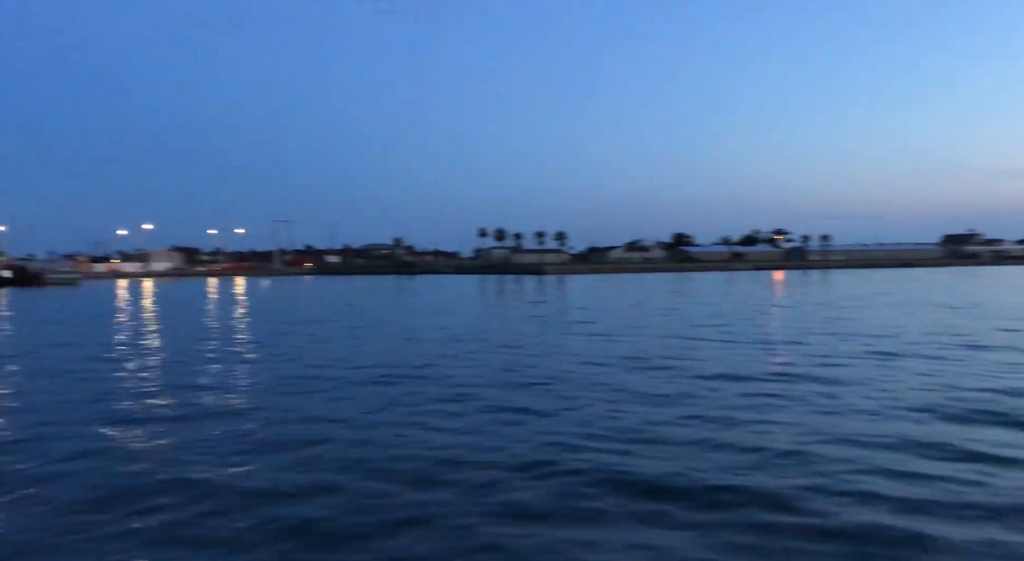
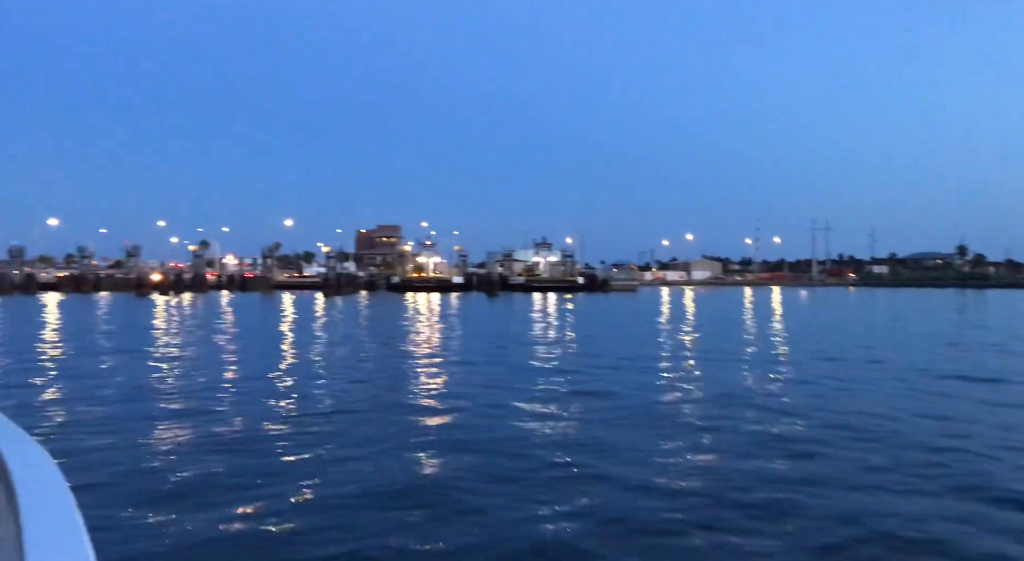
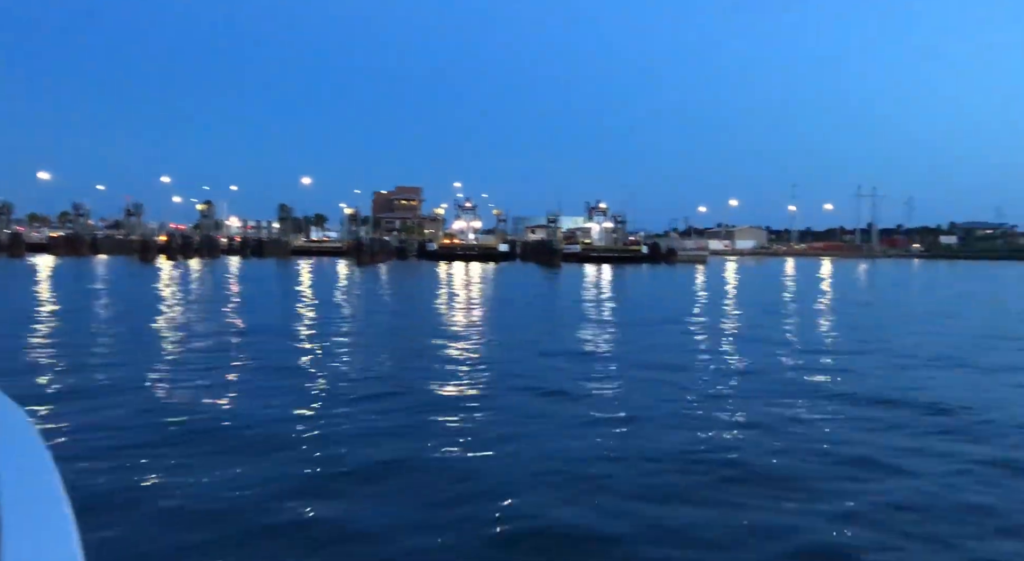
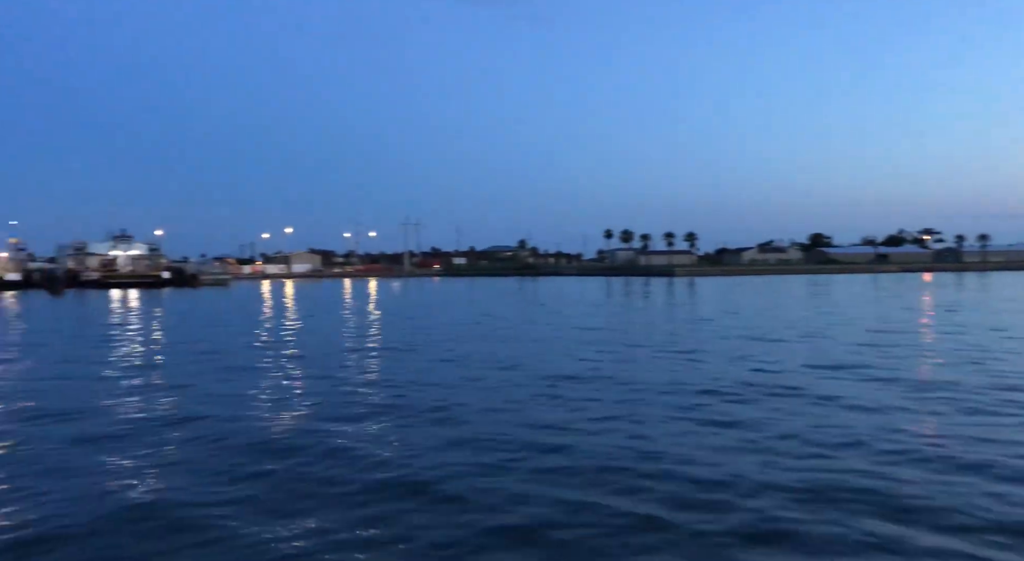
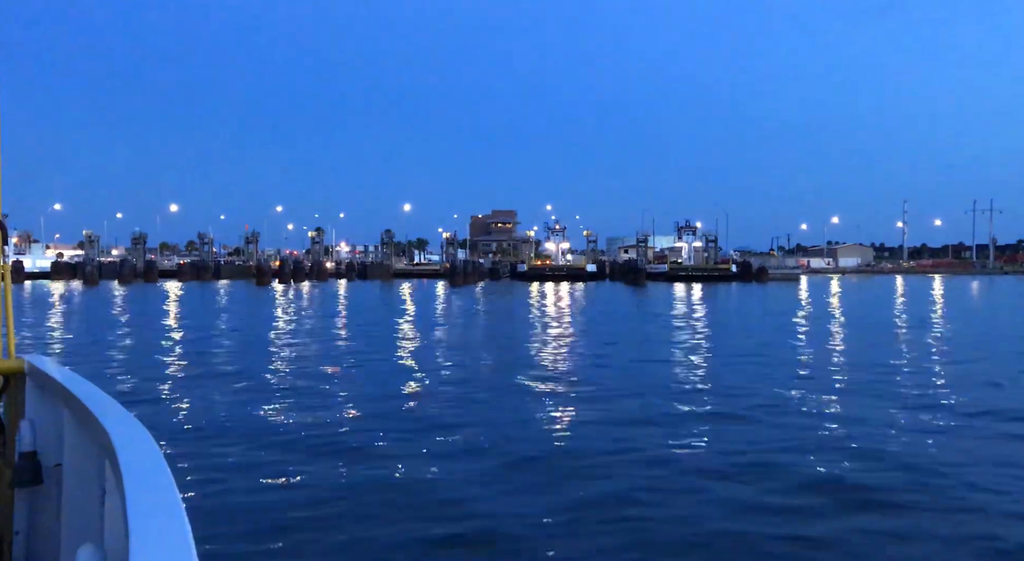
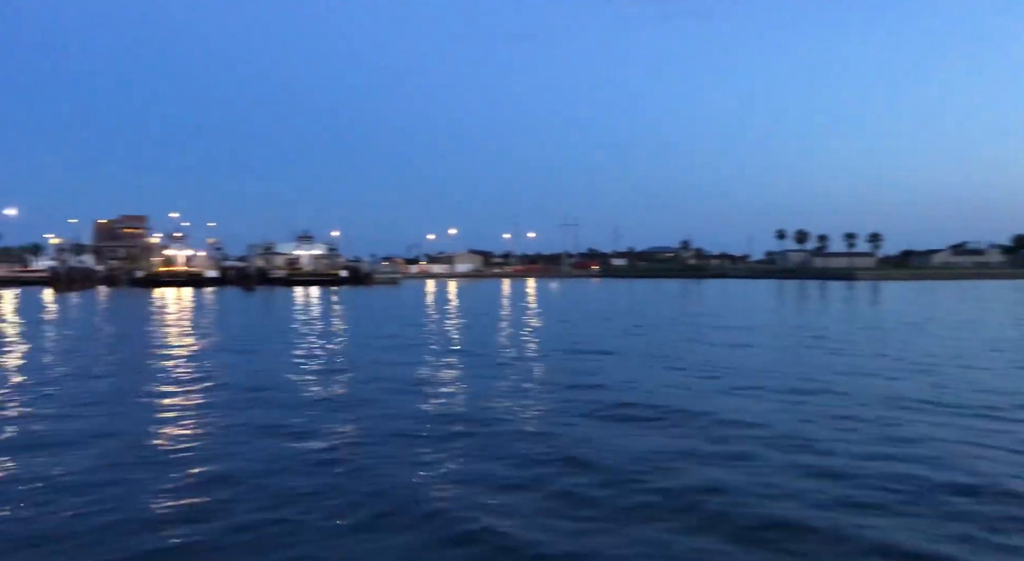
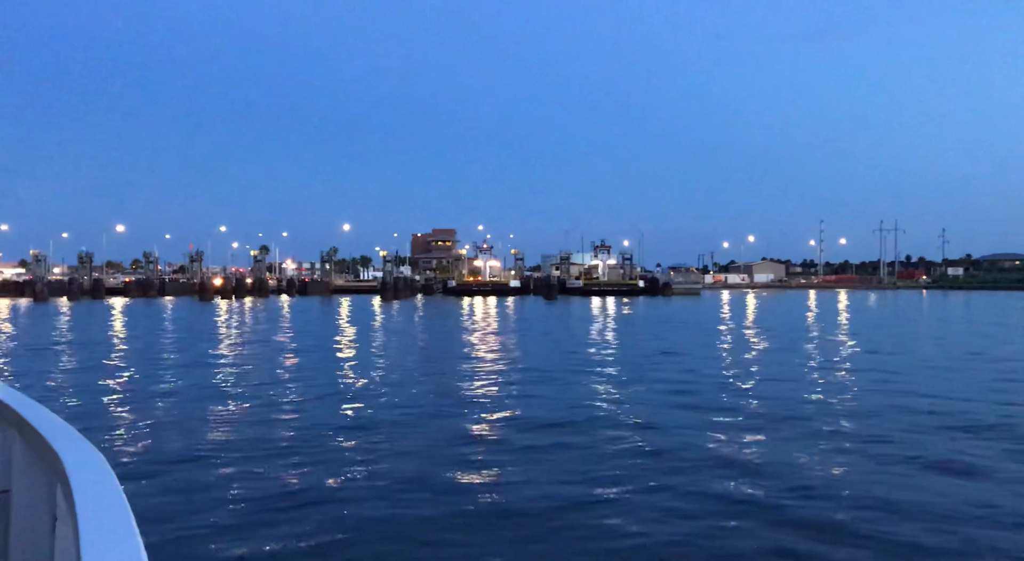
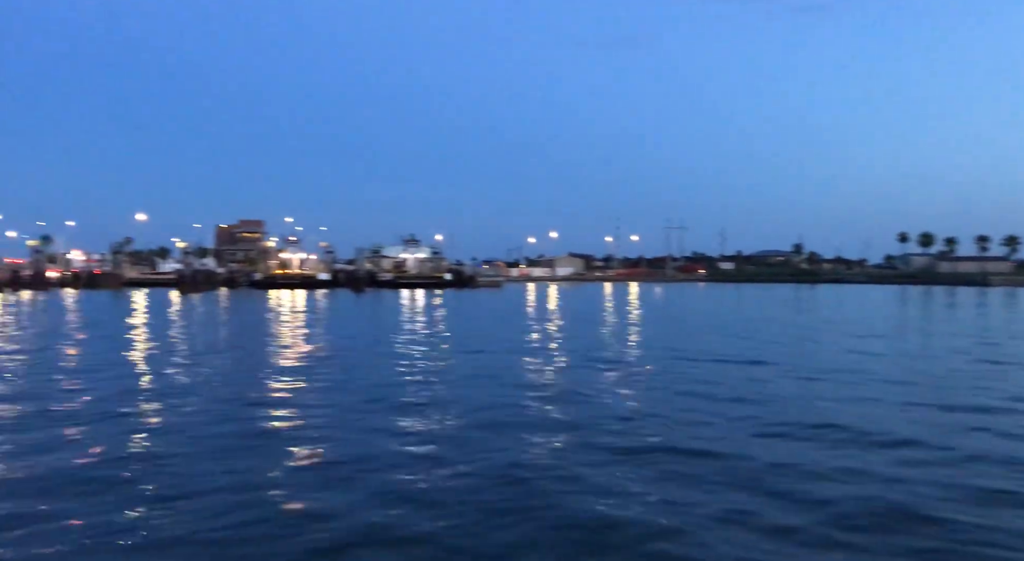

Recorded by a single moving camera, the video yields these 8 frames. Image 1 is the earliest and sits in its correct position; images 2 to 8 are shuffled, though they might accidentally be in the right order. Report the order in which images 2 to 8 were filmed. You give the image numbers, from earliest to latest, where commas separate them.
4, 6, 8, 2, 7, 5, 3
